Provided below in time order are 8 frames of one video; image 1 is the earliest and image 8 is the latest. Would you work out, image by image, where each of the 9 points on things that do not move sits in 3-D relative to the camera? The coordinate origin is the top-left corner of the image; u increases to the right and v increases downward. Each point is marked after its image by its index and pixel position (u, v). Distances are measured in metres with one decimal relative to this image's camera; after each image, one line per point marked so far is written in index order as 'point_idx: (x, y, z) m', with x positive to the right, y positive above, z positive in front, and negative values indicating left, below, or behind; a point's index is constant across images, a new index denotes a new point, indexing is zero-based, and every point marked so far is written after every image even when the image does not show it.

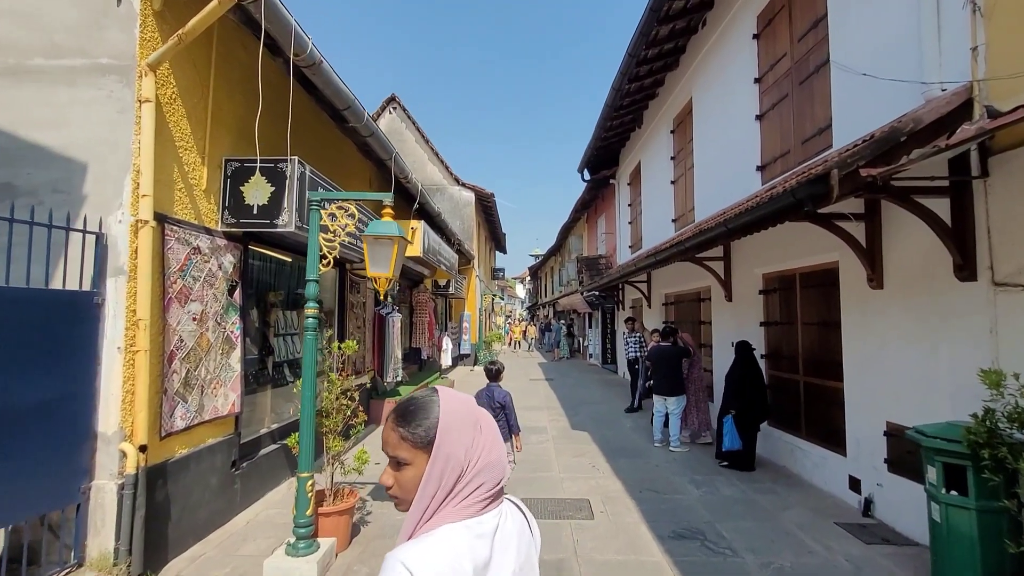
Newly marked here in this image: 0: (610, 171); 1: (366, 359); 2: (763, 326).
0: (+2.9, +3.5, +14.6) m
1: (-2.2, -1.1, +7.3) m
2: (+3.1, -0.5, +6.0) m
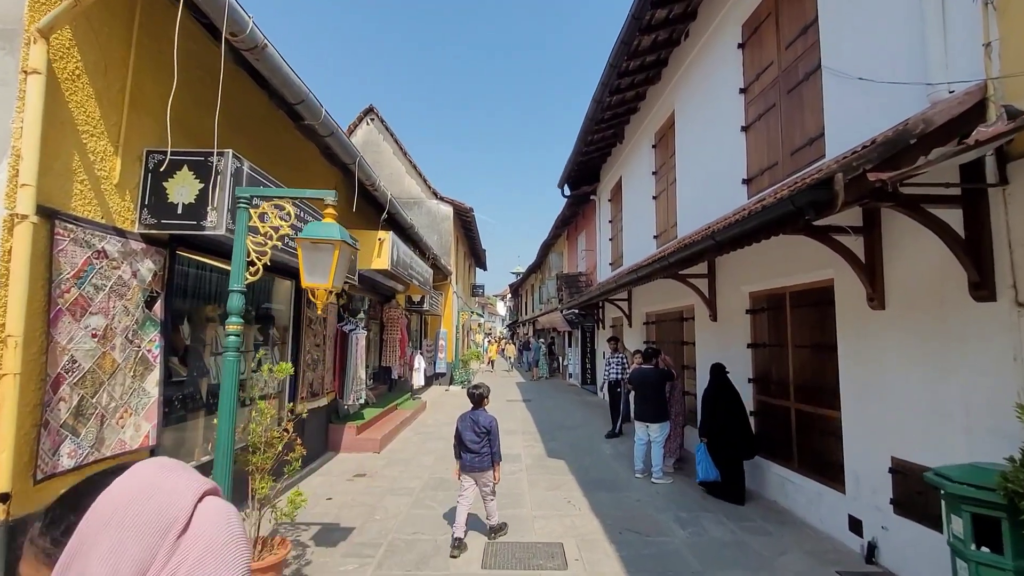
0: (+2.3, +2.9, +14.4) m
1: (-2.6, -1.3, +6.7) m
2: (+2.7, -0.7, +5.6) m
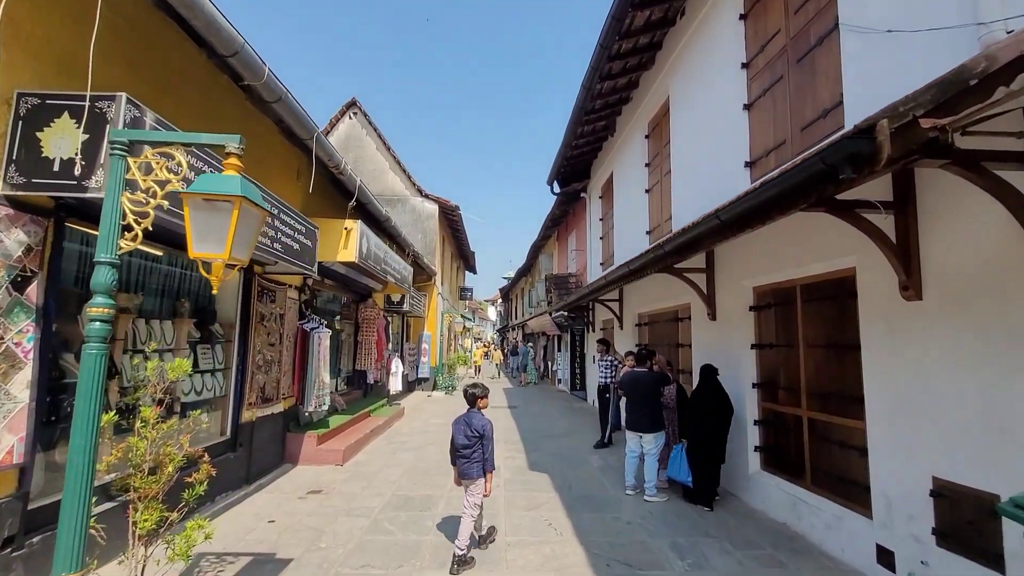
0: (+2.0, +2.9, +13.8) m
1: (-2.8, -1.2, +6.0) m
2: (+2.5, -0.6, +5.0) m
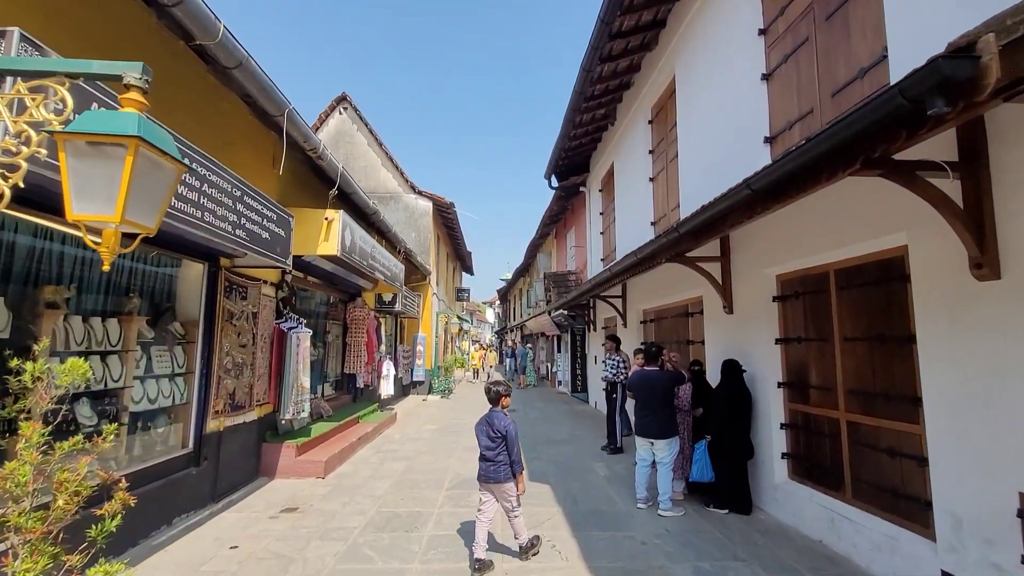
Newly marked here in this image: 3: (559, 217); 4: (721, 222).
0: (+1.8, +3.0, +13.3) m
1: (-2.9, -1.1, +5.5) m
2: (+2.5, -0.5, +4.5) m
3: (+1.6, +2.4, +16.4) m
4: (+1.6, +0.5, +3.8) m
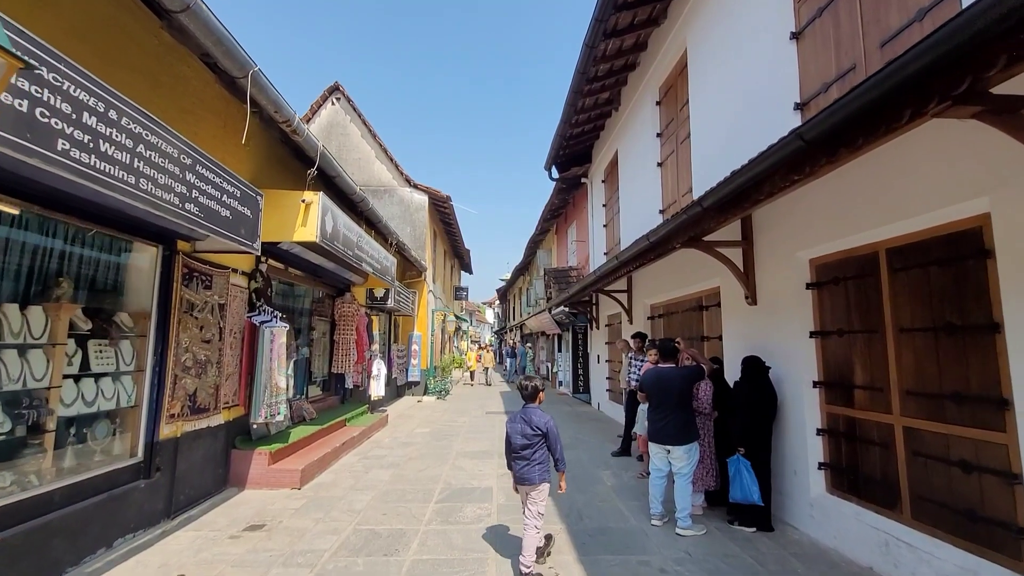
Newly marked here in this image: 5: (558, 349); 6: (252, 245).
0: (+1.8, +3.1, +12.7) m
1: (-2.9, -1.0, +4.9) m
2: (+2.4, -0.4, +3.9) m
3: (+1.5, +2.5, +15.8) m
4: (+1.6, +0.6, +3.2) m
5: (+1.6, -2.2, +17.5) m
6: (-2.4, +0.4, +4.5) m
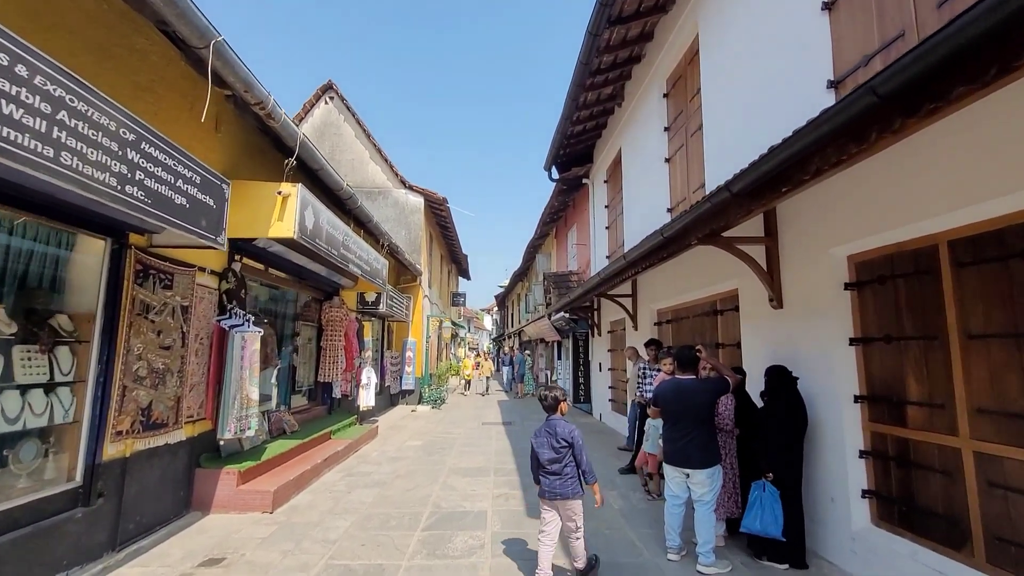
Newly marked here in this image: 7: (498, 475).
0: (+1.8, +3.0, +12.2) m
1: (-2.9, -1.0, +4.4) m
2: (+2.4, -0.4, +3.4) m
3: (+1.5, +2.3, +15.4) m
4: (+1.5, +0.6, +2.7) m
5: (+1.6, -2.3, +17.0) m
6: (-2.4, +0.4, +3.9) m
7: (-0.2, -2.3, +6.2) m
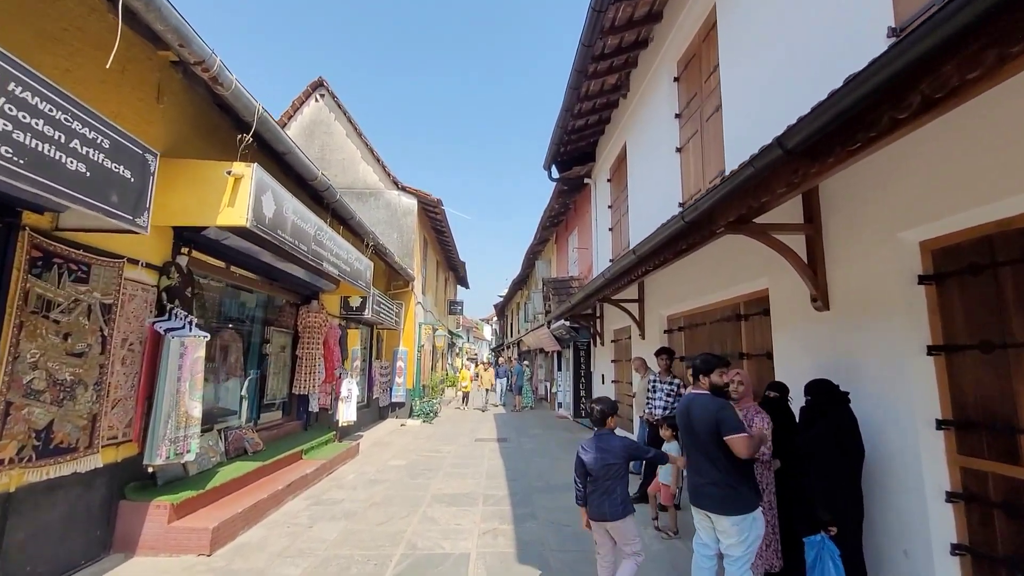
0: (+1.7, +2.8, +11.5) m
1: (-3.0, -1.0, +3.6) m
2: (+2.3, -0.3, +2.6) m
3: (+1.4, +2.1, +14.7) m
4: (+1.5, +0.7, +2.0) m
5: (+1.5, -2.6, +16.2) m
6: (-2.5, +0.4, +3.2) m
7: (-0.3, -2.4, +5.4) m
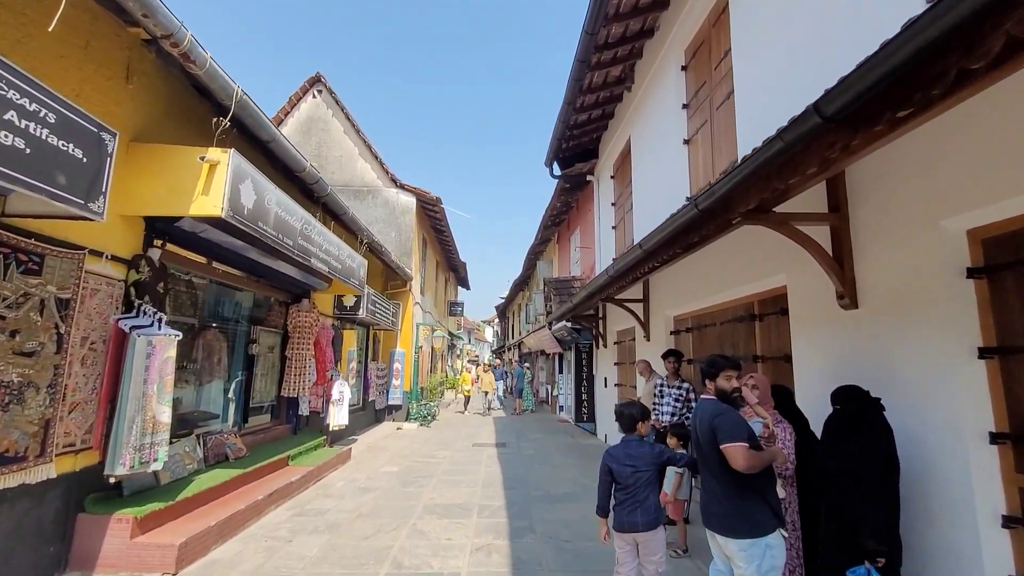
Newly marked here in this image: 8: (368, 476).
0: (+1.7, +2.8, +11.2) m
1: (-3.0, -0.9, +3.3) m
2: (+2.3, -0.3, +2.3) m
3: (+1.5, +2.1, +14.3) m
4: (+1.4, +0.7, +1.6) m
5: (+1.5, -2.6, +15.8) m
6: (-2.5, +0.5, +2.9) m
7: (-0.3, -2.3, +5.0) m
8: (-2.0, -2.6, +6.8) m
